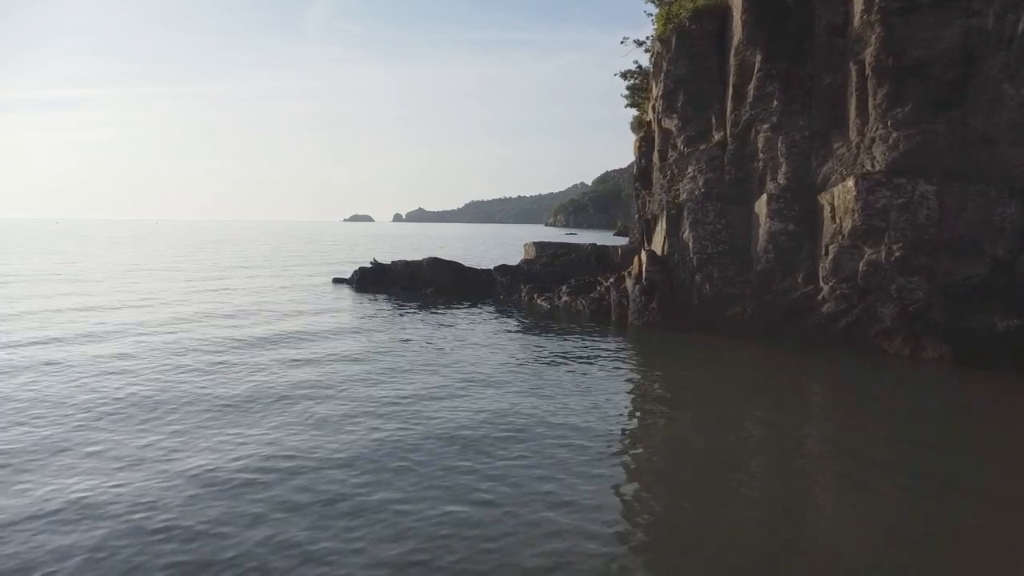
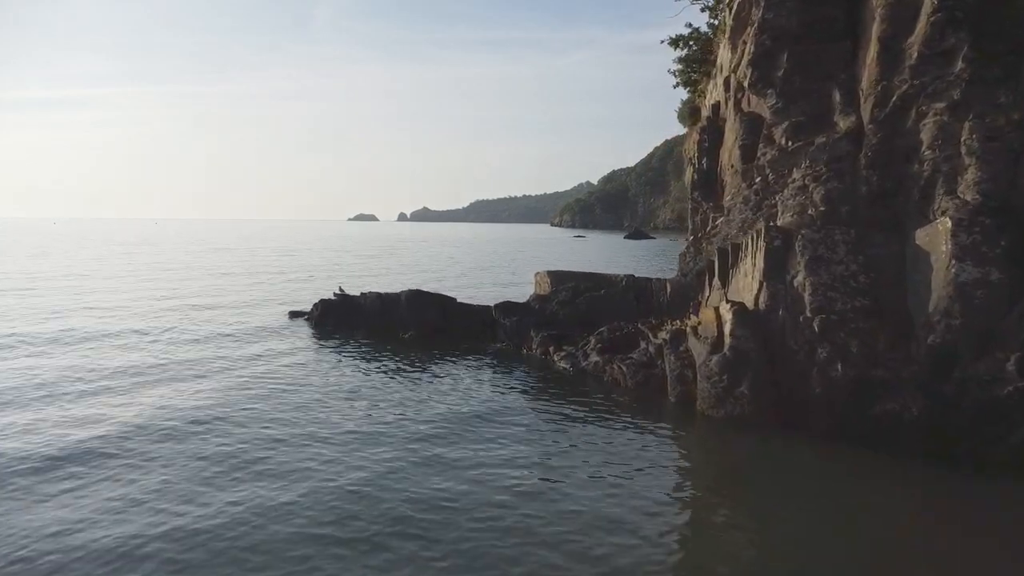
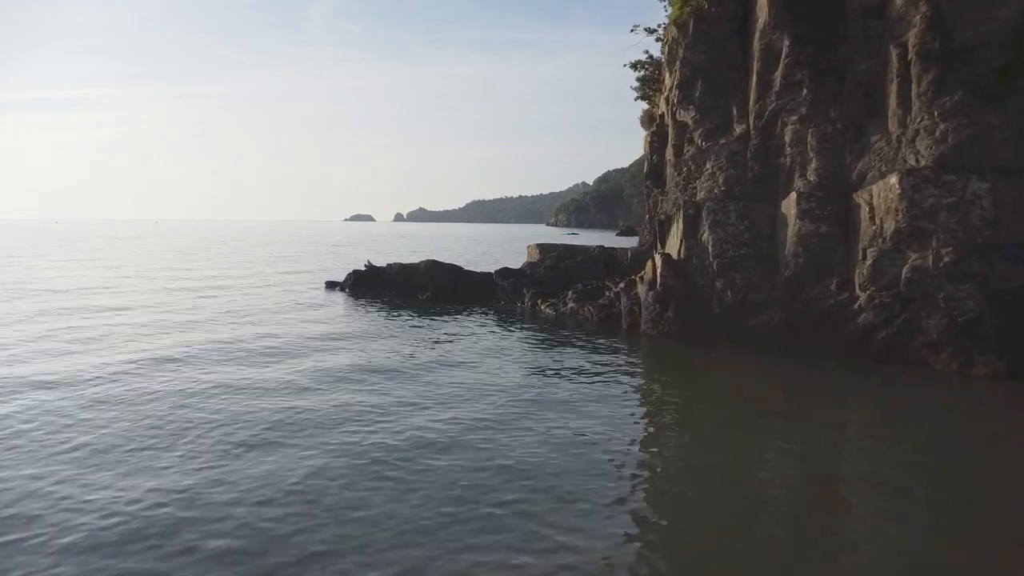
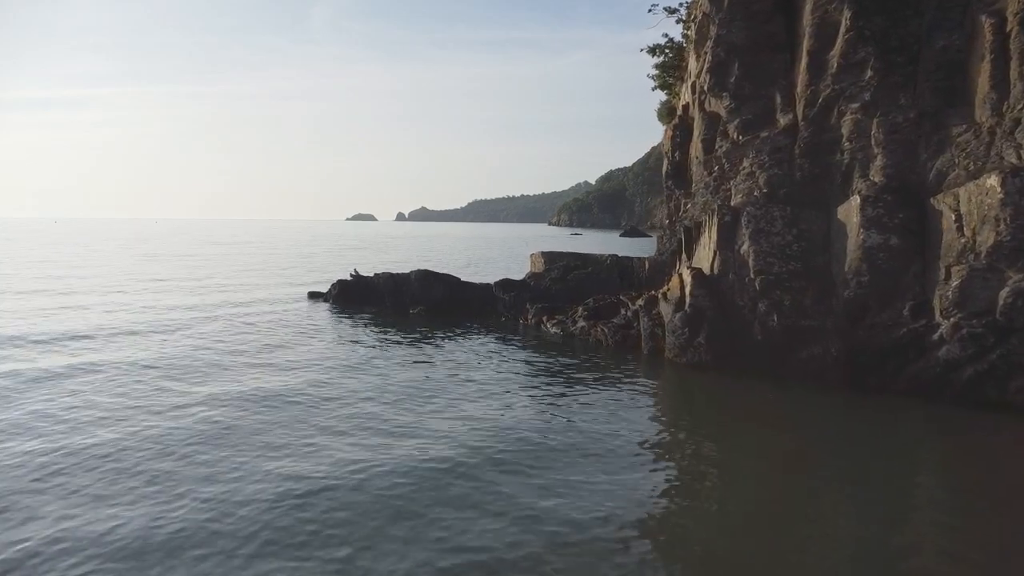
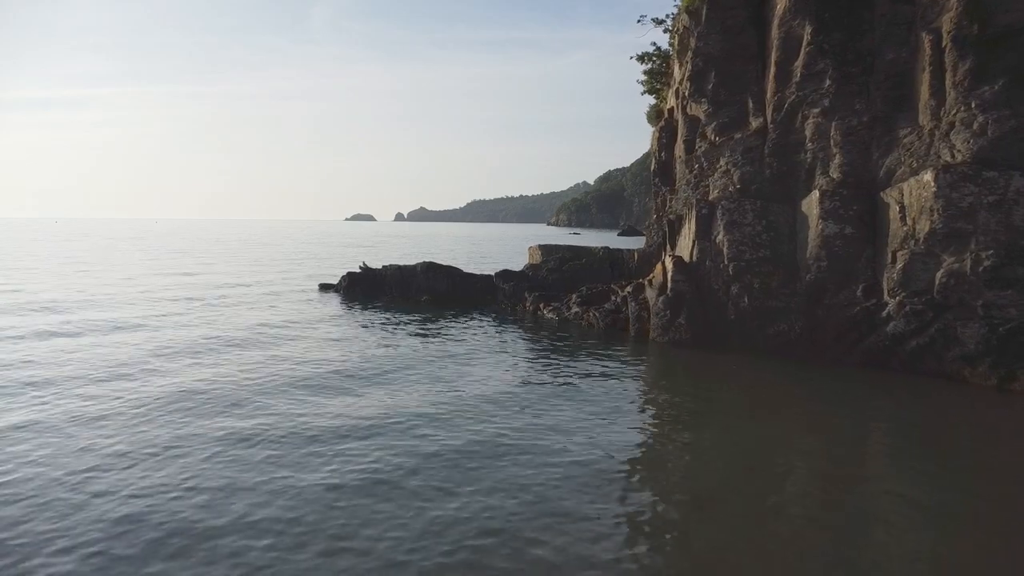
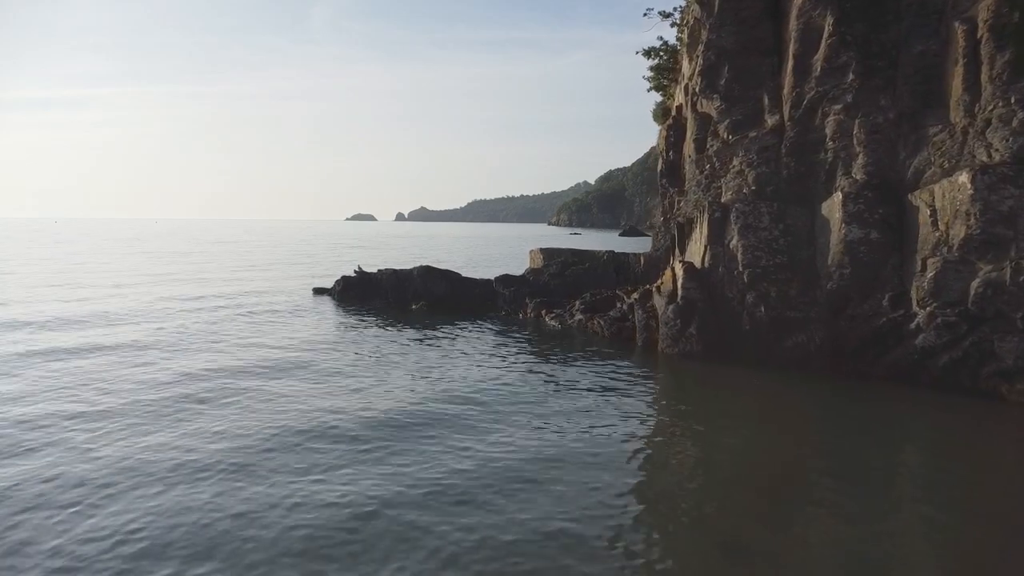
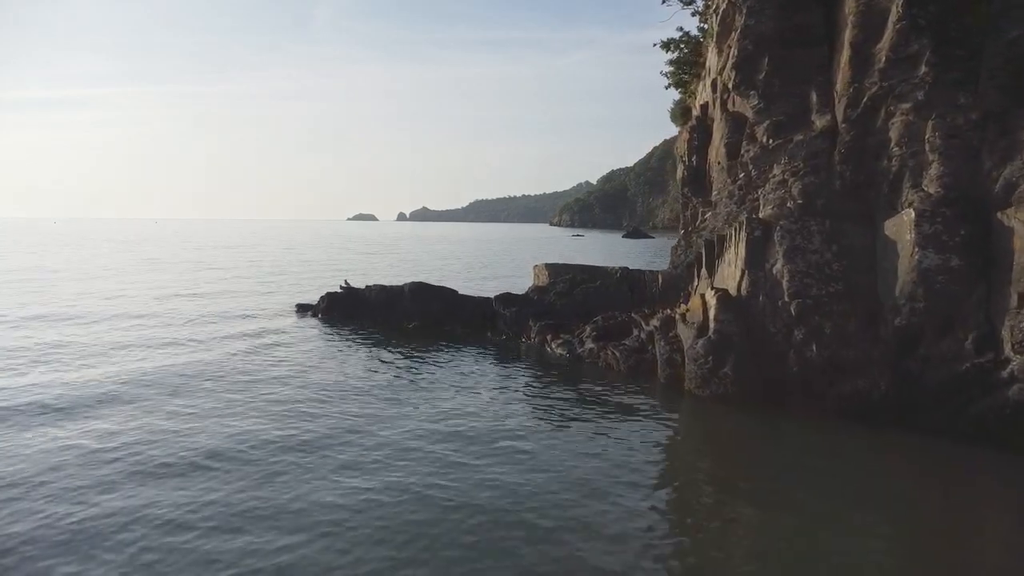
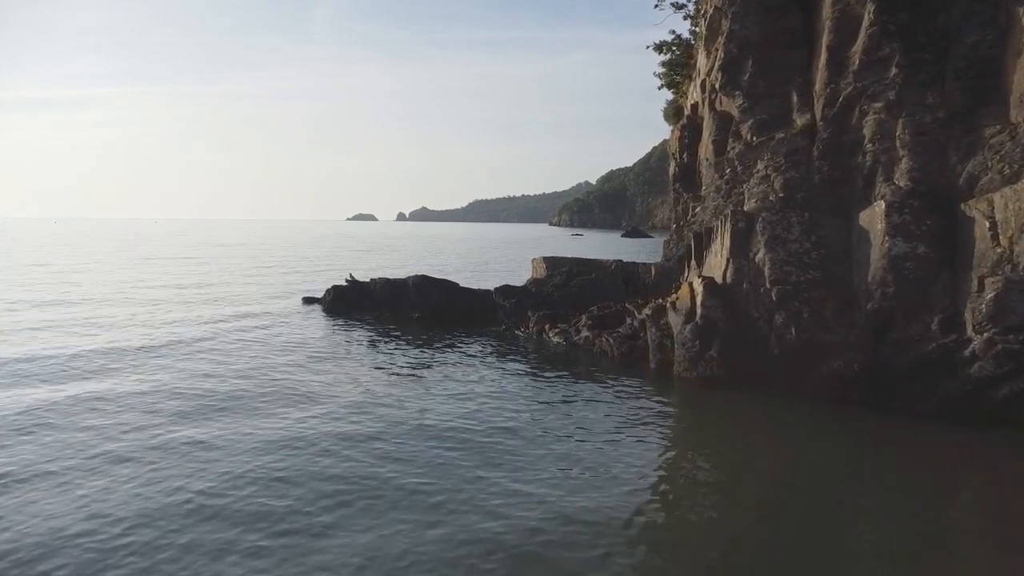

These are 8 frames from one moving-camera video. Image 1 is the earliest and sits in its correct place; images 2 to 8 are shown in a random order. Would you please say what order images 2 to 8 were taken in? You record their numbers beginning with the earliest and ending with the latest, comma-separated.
3, 5, 6, 4, 8, 7, 2
